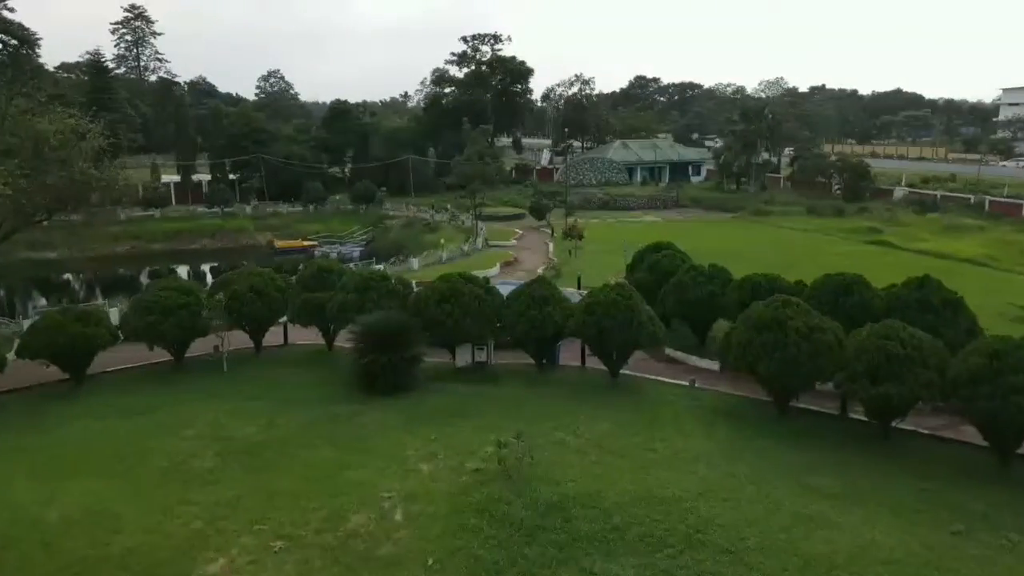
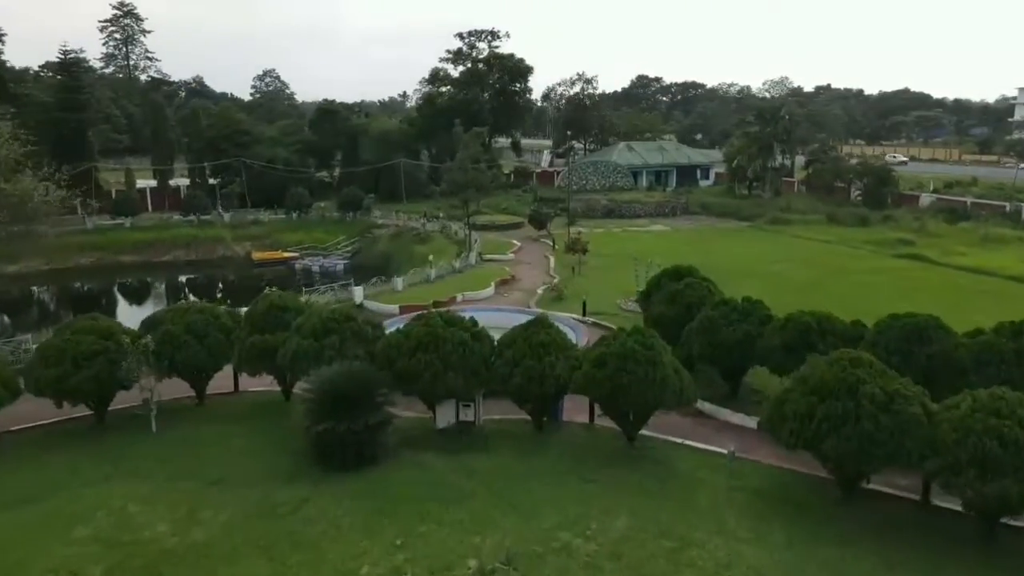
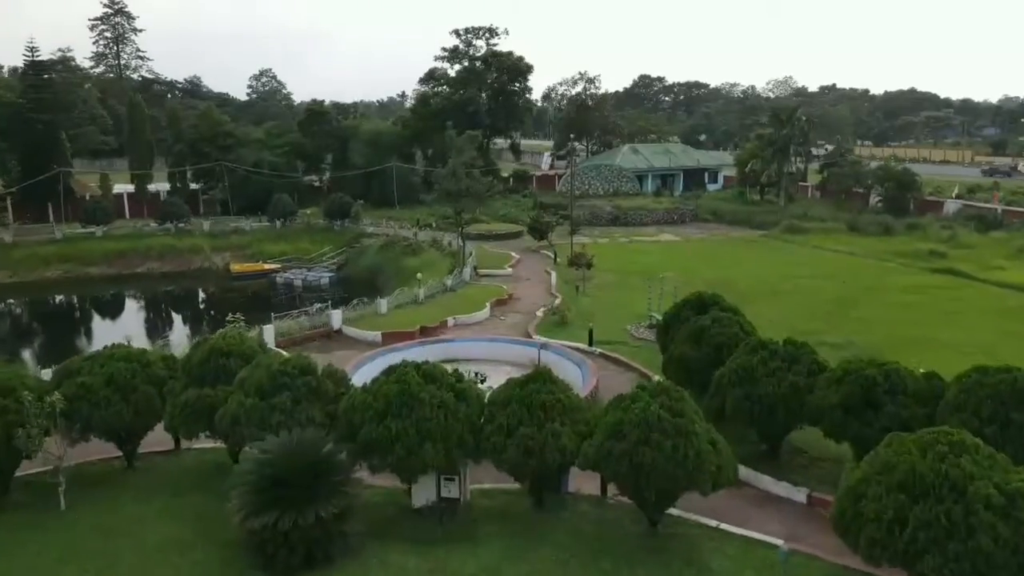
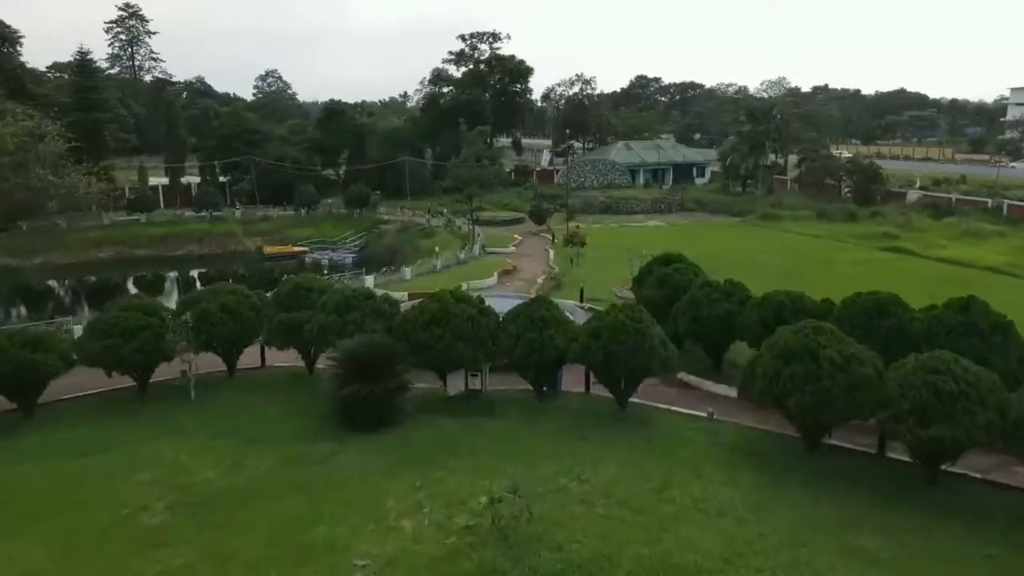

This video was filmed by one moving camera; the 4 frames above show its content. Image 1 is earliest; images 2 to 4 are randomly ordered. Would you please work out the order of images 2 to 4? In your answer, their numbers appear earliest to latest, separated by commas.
4, 2, 3
